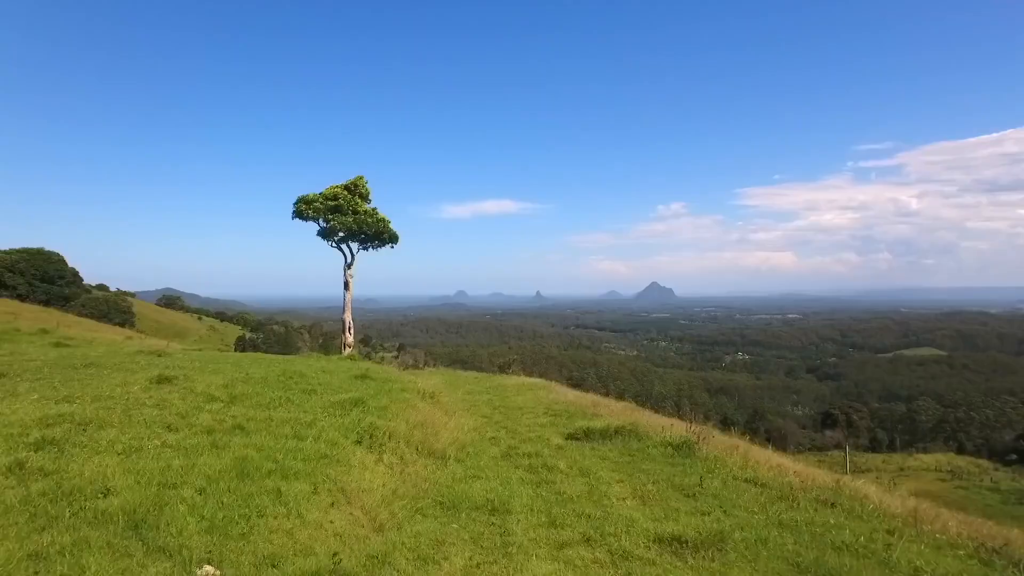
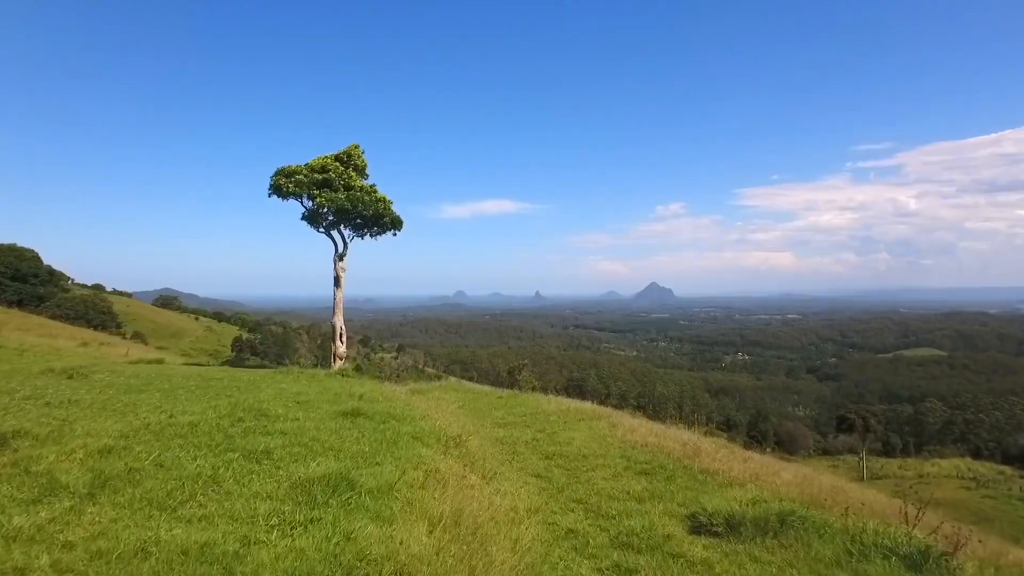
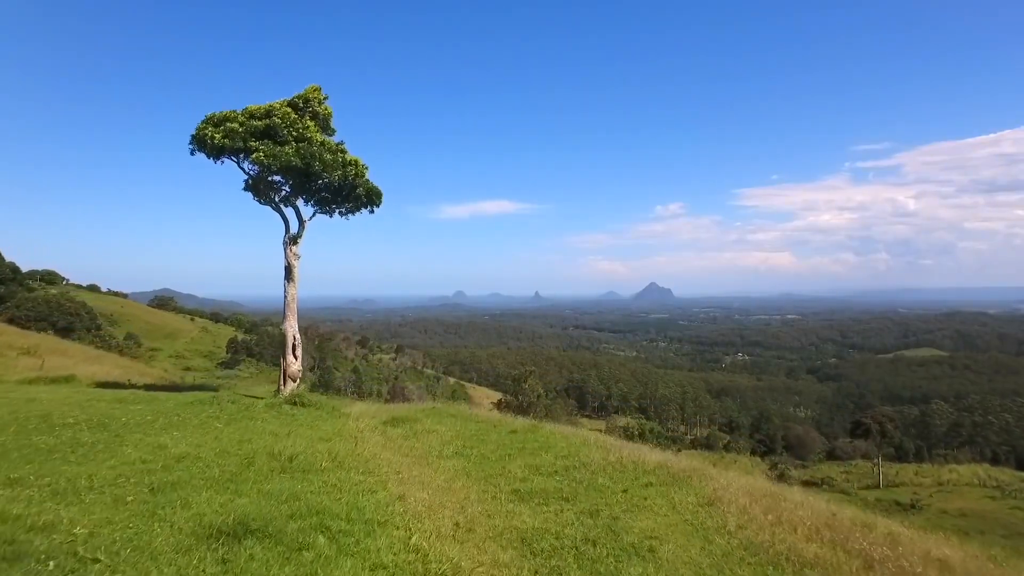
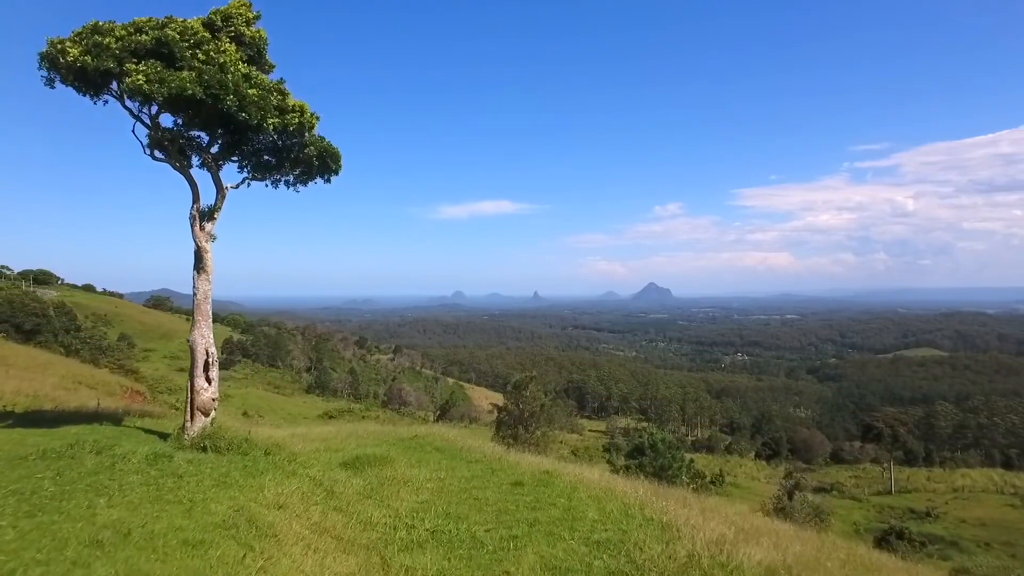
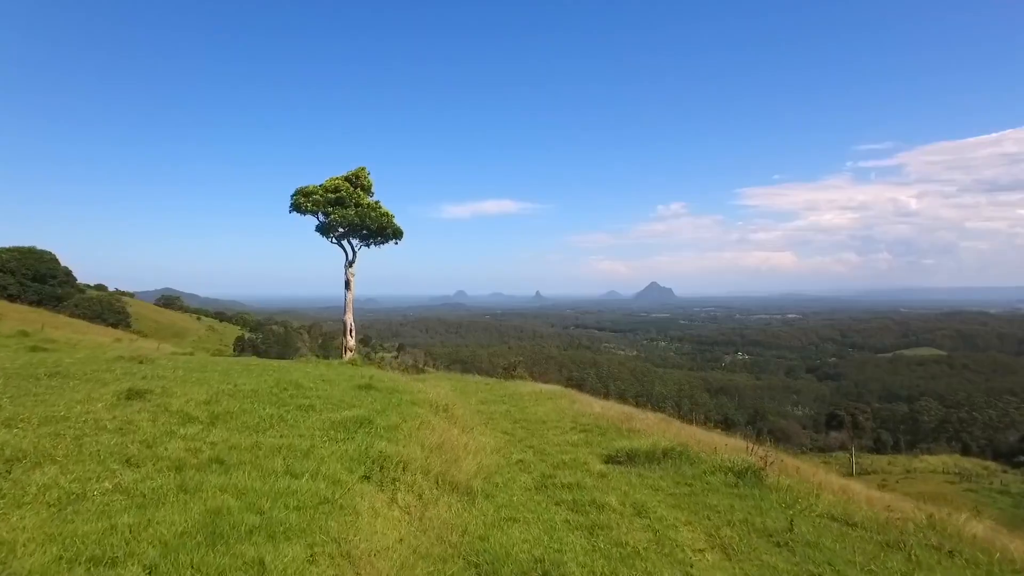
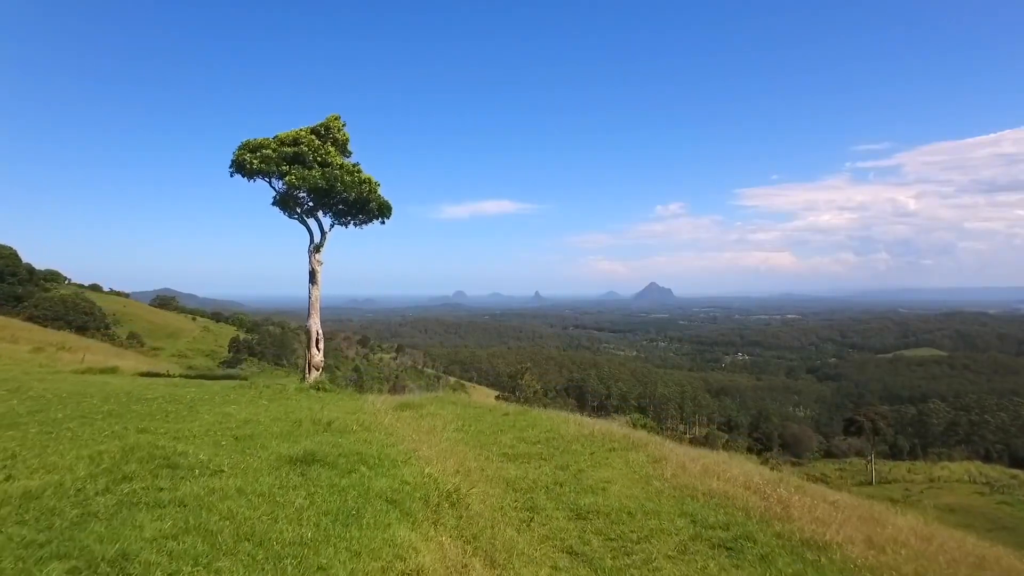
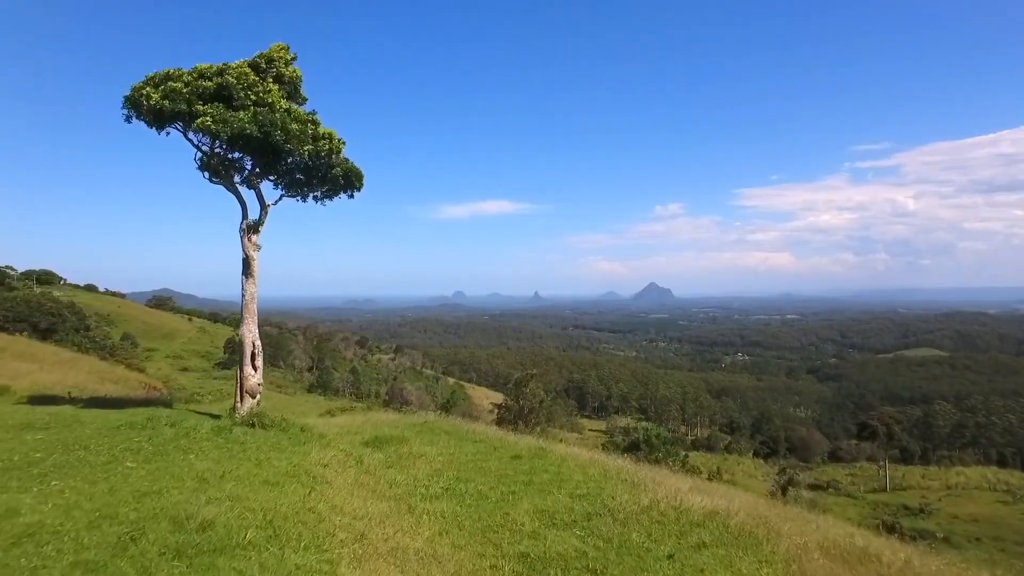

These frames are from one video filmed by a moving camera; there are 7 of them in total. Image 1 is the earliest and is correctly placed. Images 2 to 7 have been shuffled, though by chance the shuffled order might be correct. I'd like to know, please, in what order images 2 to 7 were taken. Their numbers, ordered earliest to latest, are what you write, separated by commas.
5, 2, 6, 3, 7, 4
